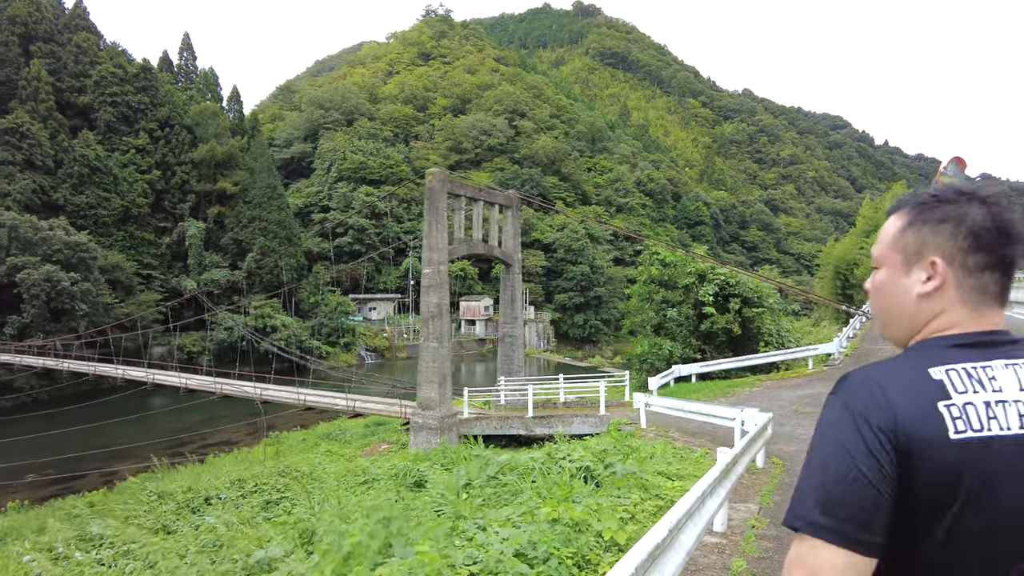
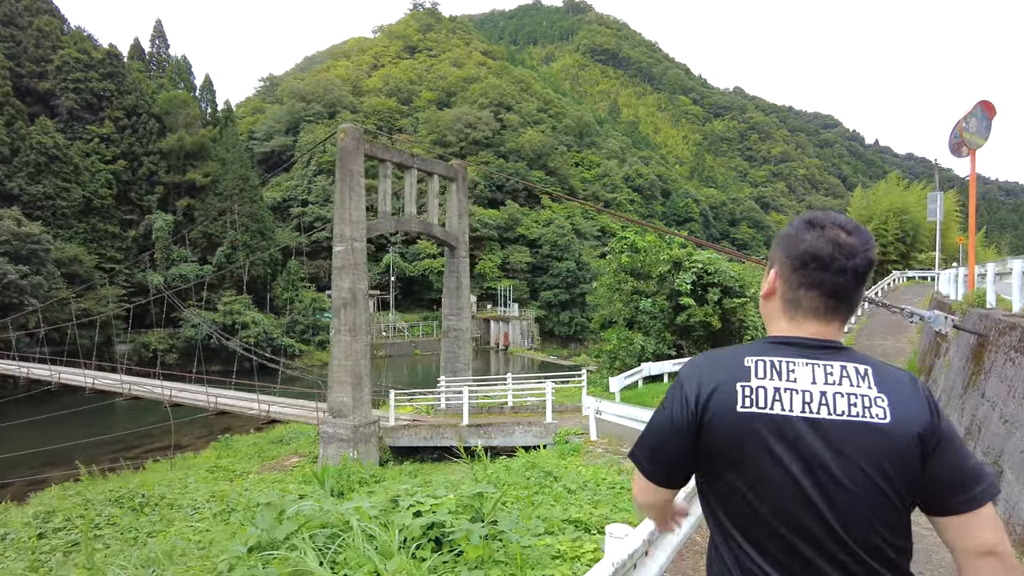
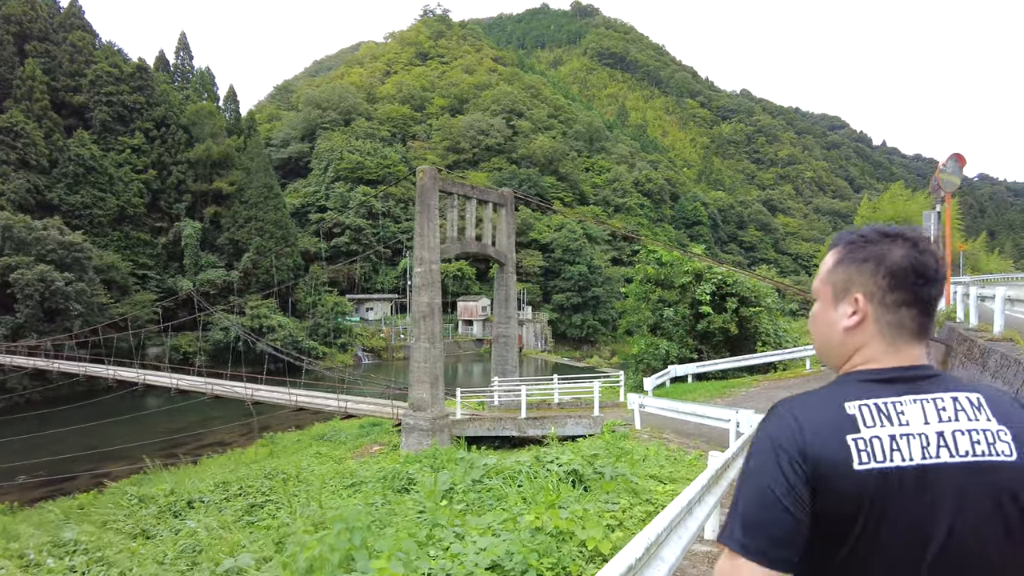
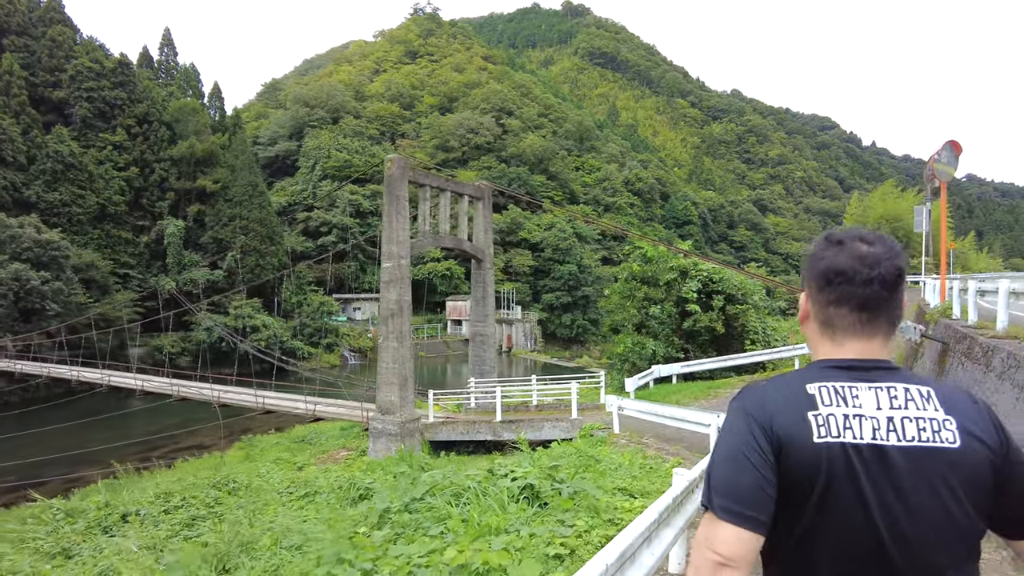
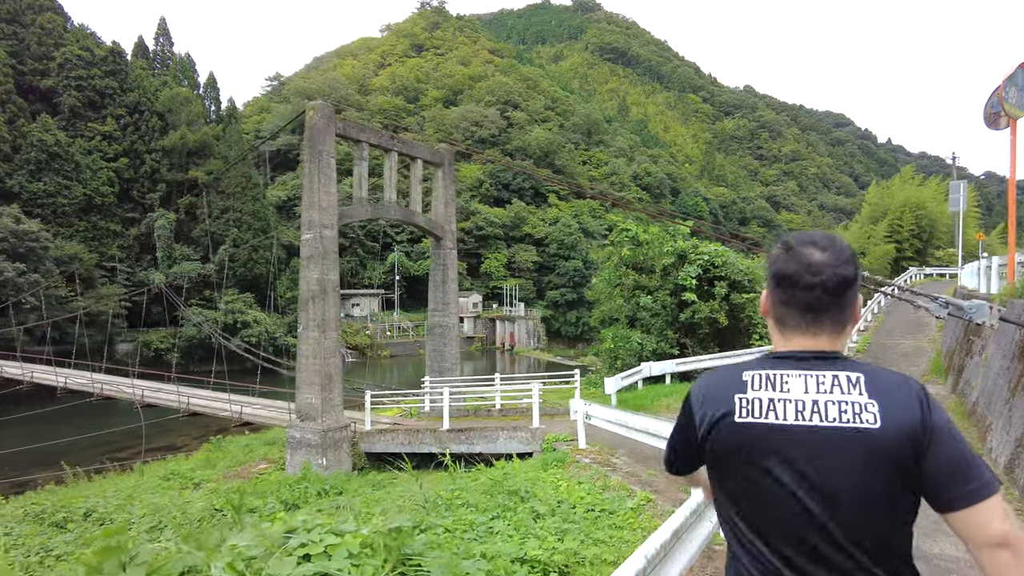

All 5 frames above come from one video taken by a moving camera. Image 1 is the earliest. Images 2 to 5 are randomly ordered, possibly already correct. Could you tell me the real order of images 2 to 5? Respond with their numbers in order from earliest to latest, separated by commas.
3, 4, 2, 5
